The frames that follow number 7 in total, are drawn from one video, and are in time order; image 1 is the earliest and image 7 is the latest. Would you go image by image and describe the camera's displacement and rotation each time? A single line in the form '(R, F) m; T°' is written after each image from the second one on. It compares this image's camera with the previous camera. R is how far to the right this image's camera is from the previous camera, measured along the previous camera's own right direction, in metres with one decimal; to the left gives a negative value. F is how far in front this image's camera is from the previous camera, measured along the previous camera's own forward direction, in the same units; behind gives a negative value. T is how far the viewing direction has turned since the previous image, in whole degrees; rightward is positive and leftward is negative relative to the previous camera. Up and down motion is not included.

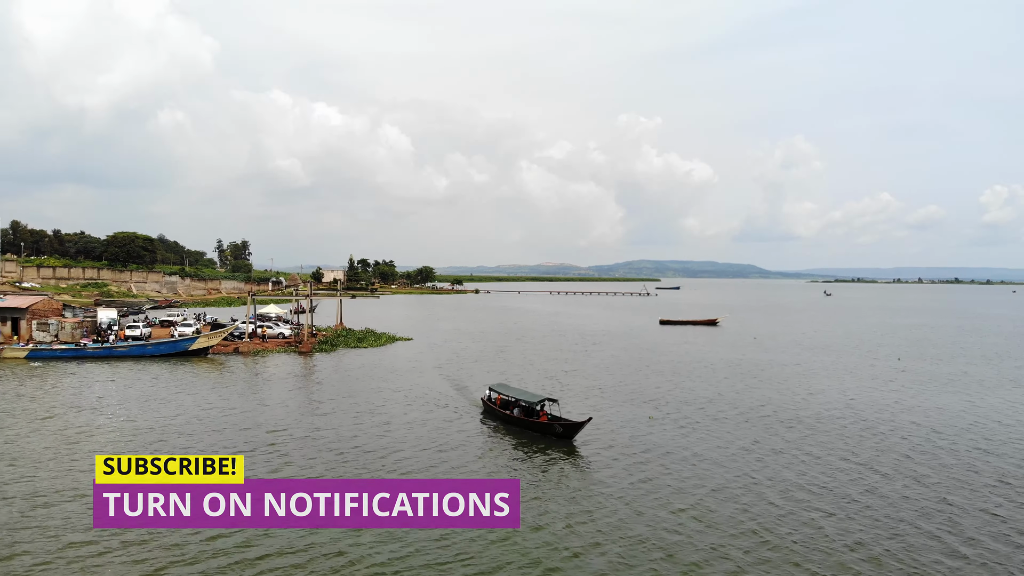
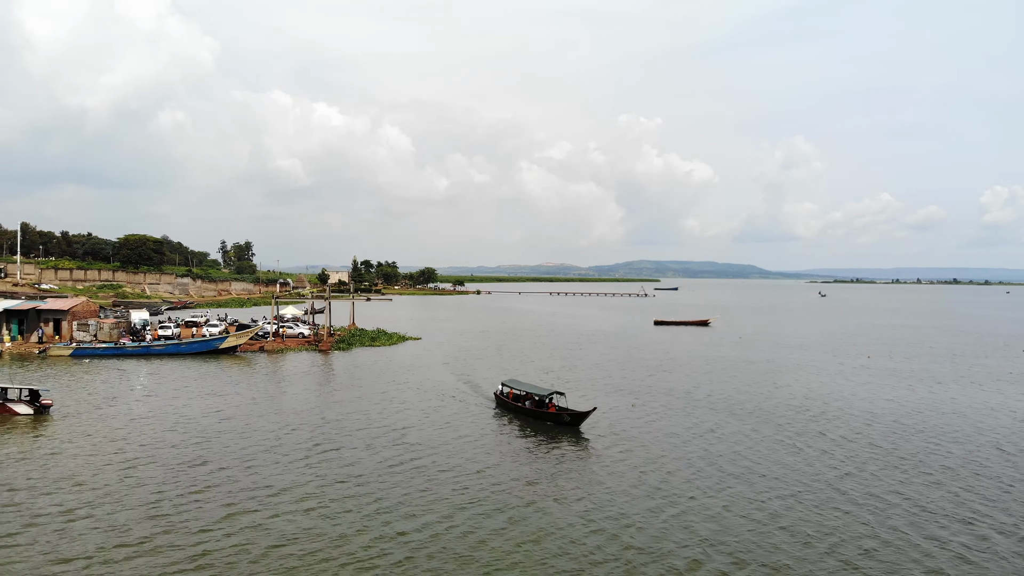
(0.0, -1.5) m; 0°
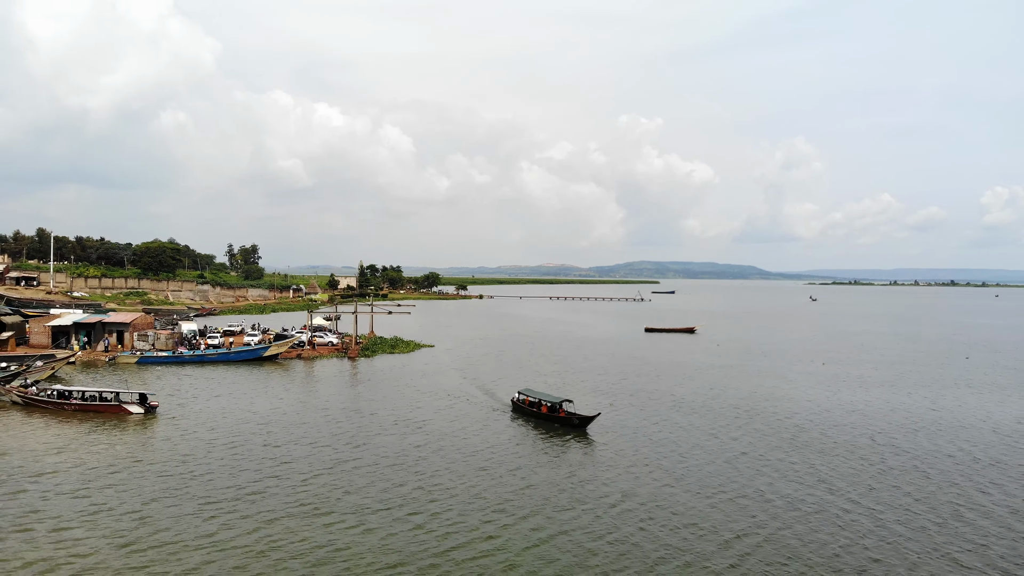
(-0.1, -2.7) m; 0°
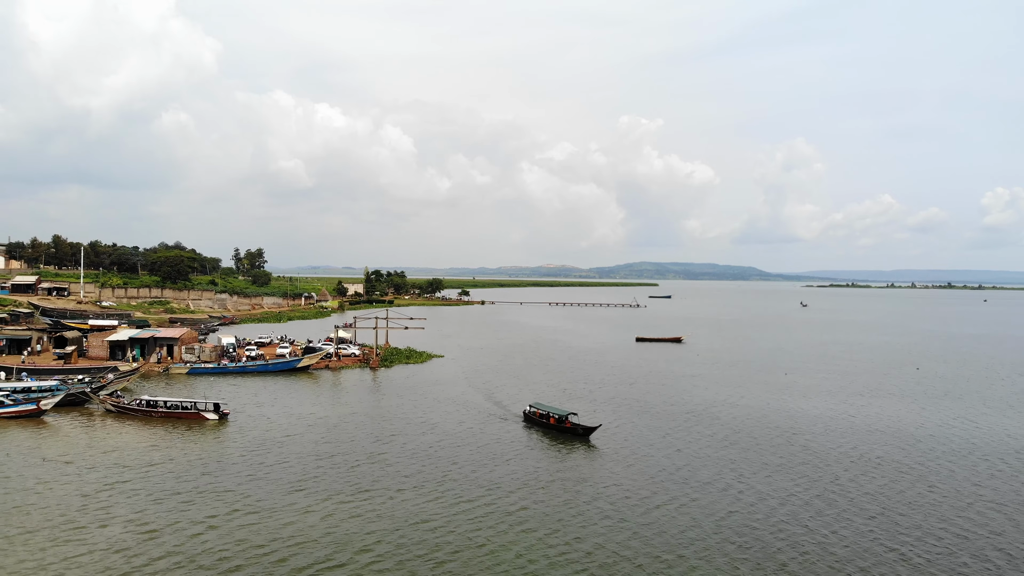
(0.0, -2.9) m; 0°
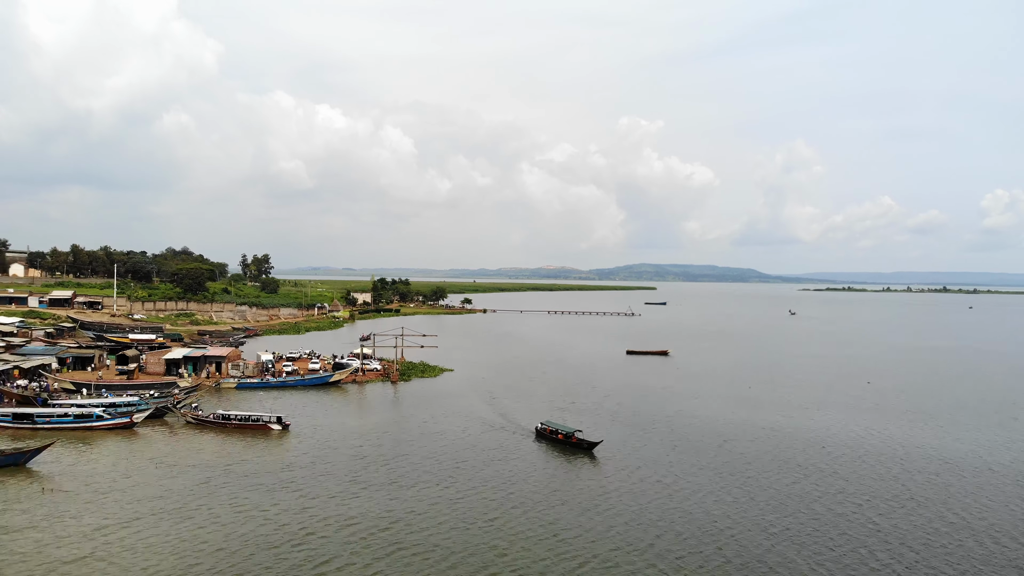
(-0.1, -3.7) m; 0°
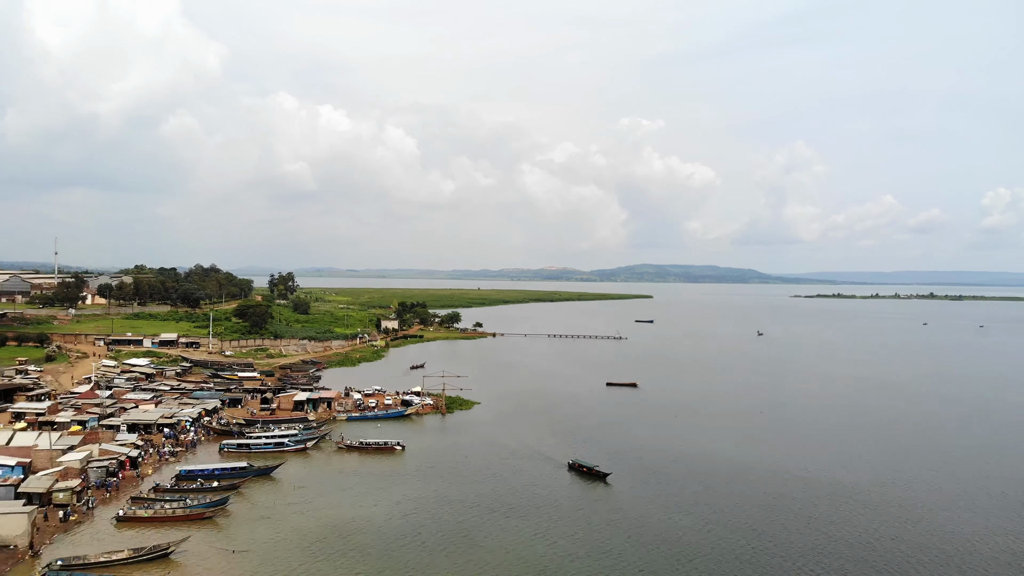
(-0.6, -14.0) m; 0°
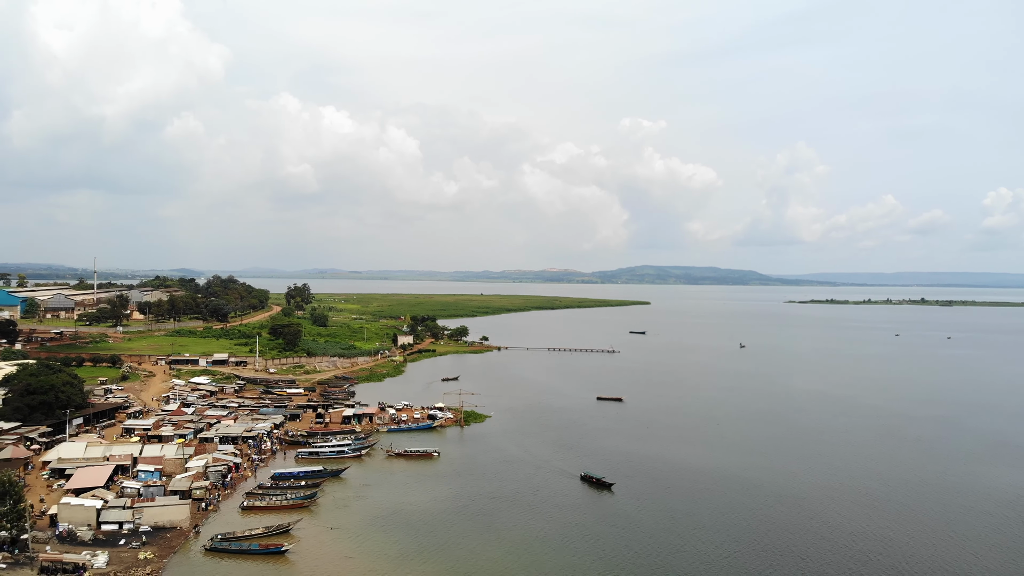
(-0.3, -10.1) m; 0°
